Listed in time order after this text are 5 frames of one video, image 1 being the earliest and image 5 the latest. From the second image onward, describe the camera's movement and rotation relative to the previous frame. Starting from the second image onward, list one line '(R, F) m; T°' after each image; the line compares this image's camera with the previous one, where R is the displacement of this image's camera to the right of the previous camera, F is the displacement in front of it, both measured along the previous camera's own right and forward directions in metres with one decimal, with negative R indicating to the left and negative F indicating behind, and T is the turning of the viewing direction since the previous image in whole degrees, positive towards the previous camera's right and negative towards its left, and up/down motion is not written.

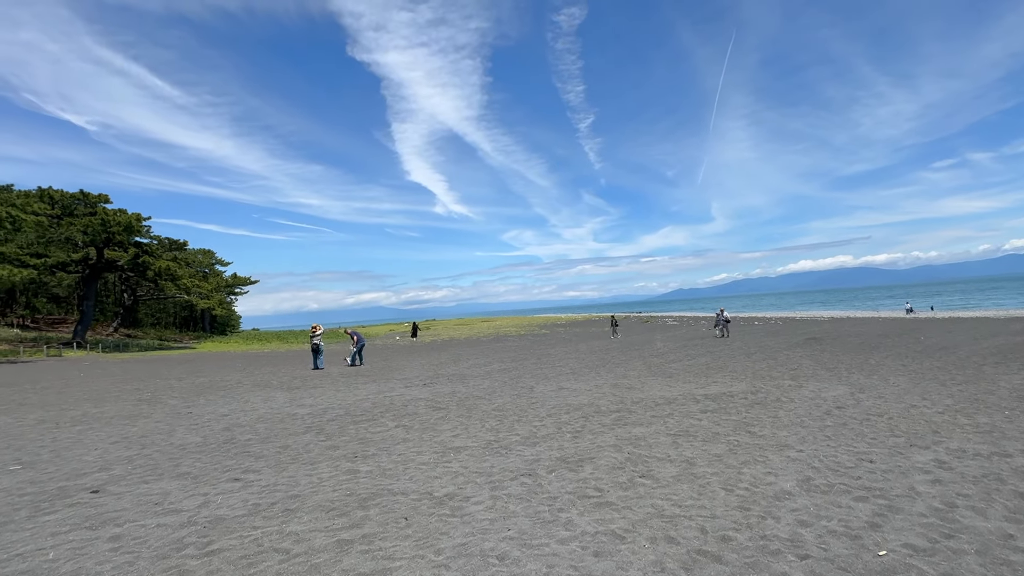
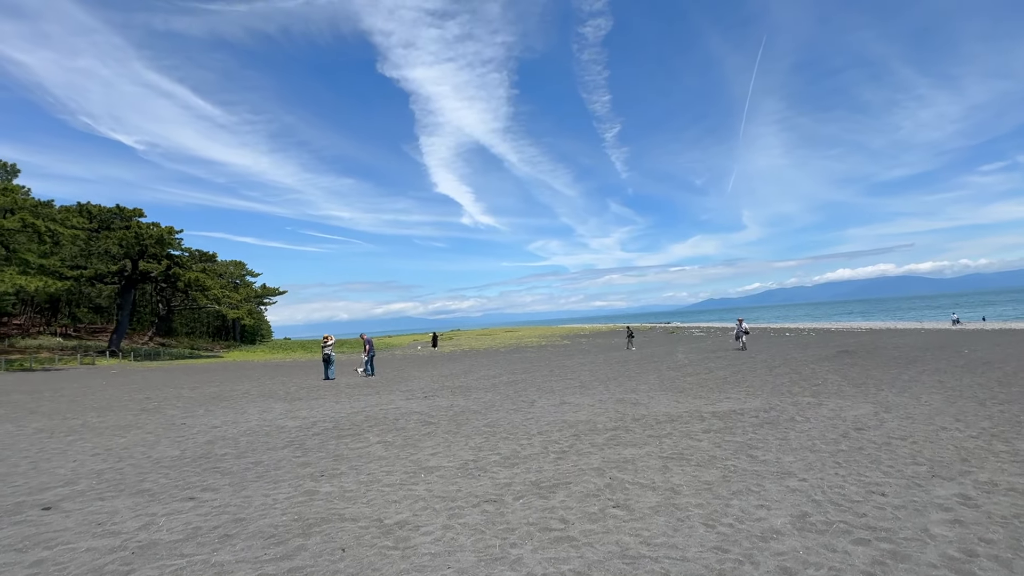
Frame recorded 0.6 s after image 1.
(+1.0, +0.7) m; -3°
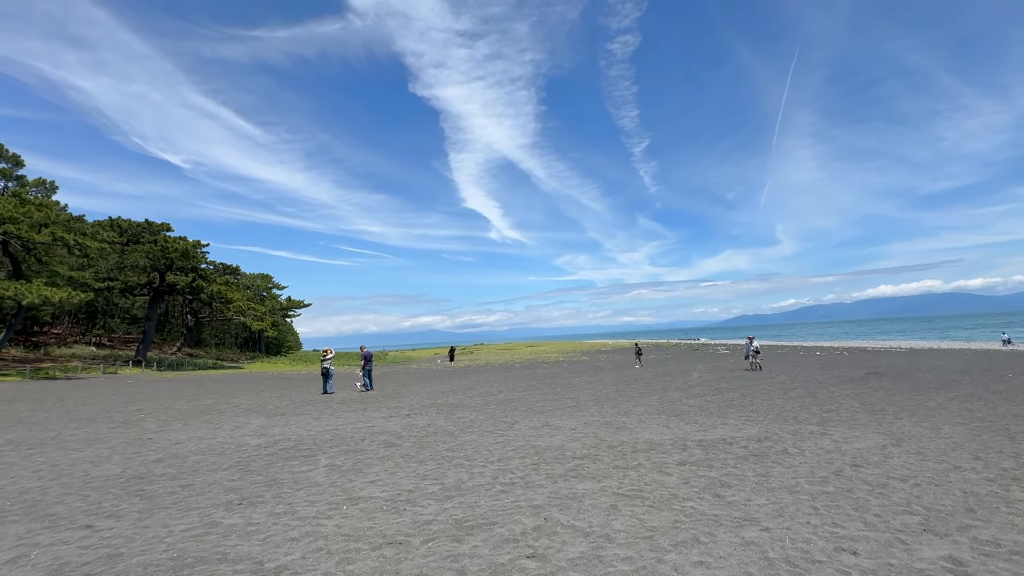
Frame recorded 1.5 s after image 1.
(+1.6, +1.0) m; -3°
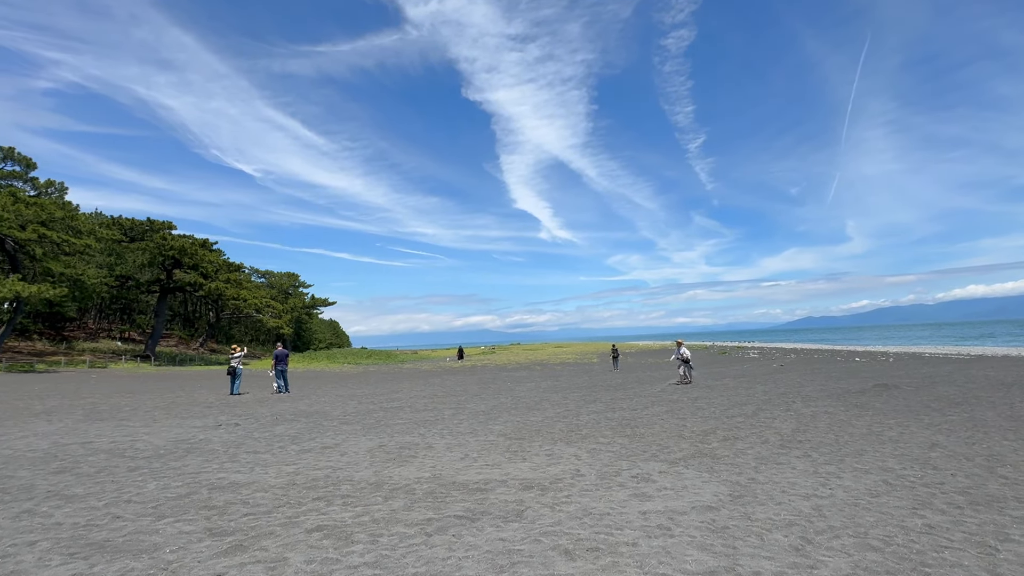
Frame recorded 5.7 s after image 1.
(+7.1, +4.3) m; -6°
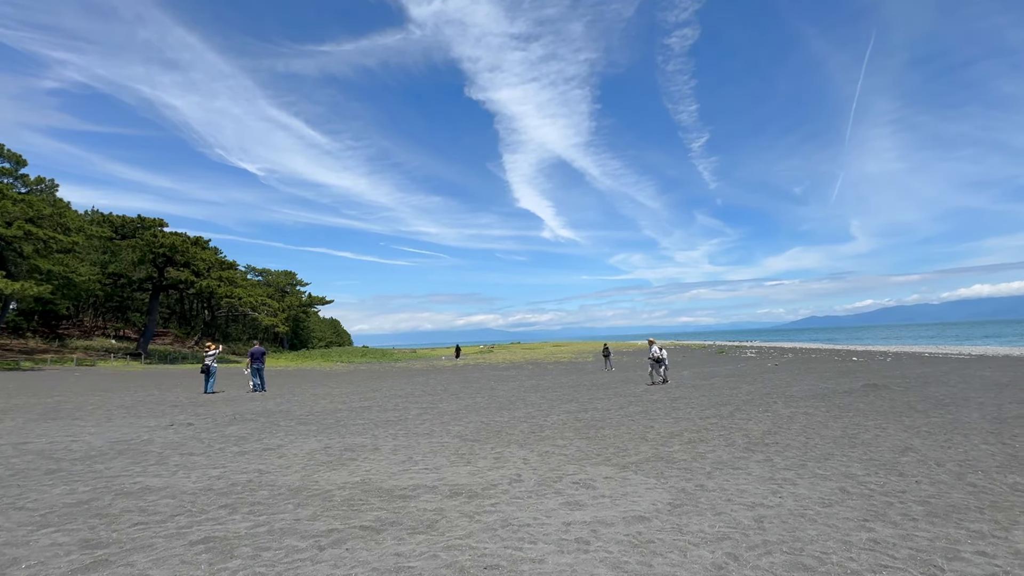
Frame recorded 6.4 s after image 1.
(+1.2, +0.6) m; 0°
